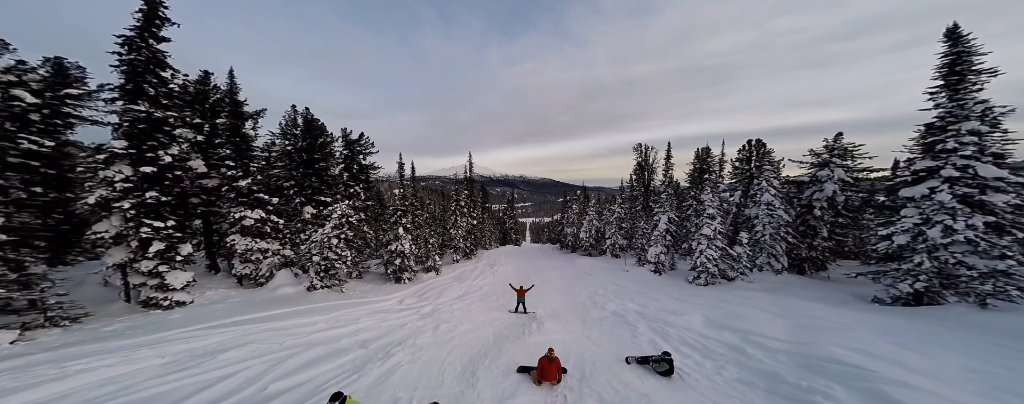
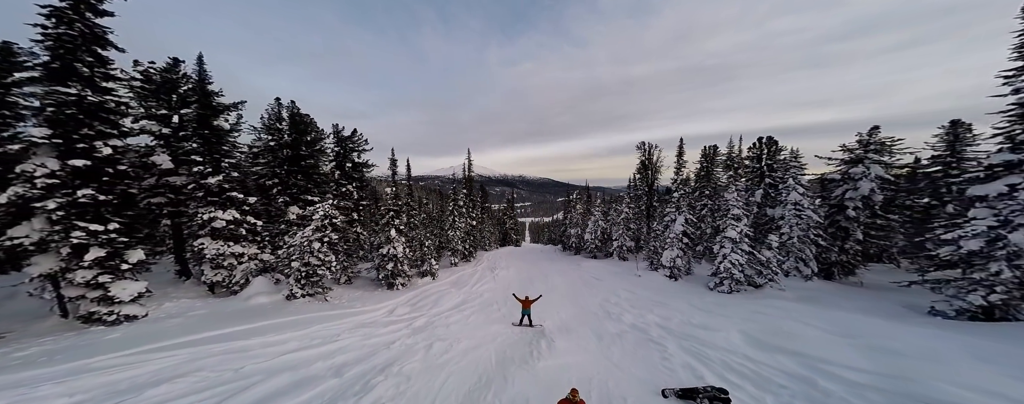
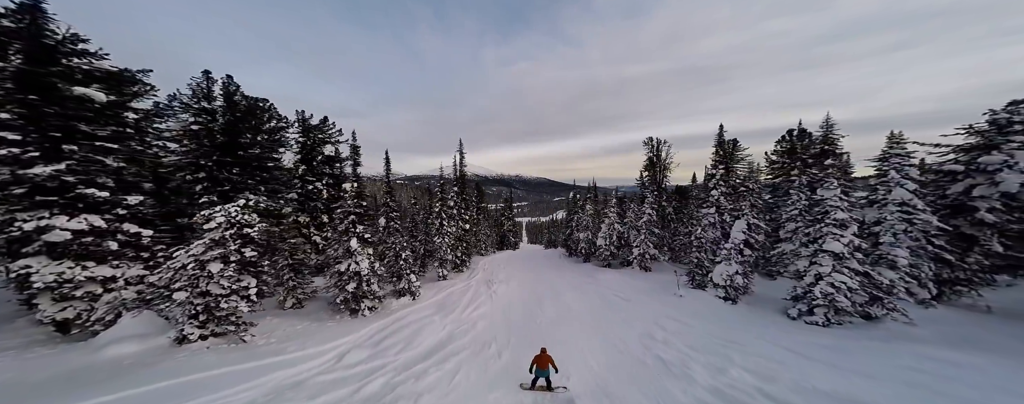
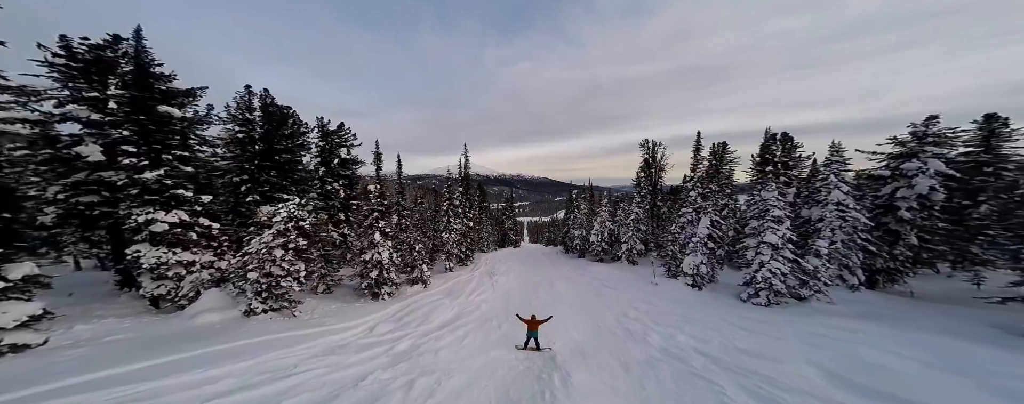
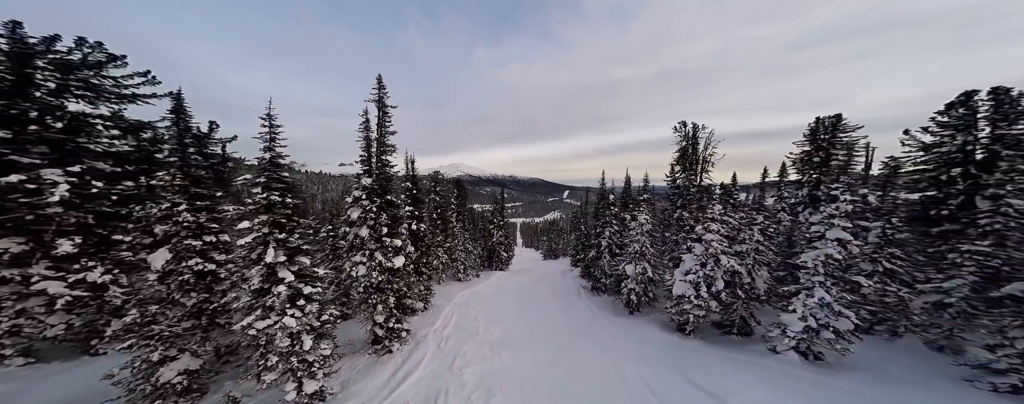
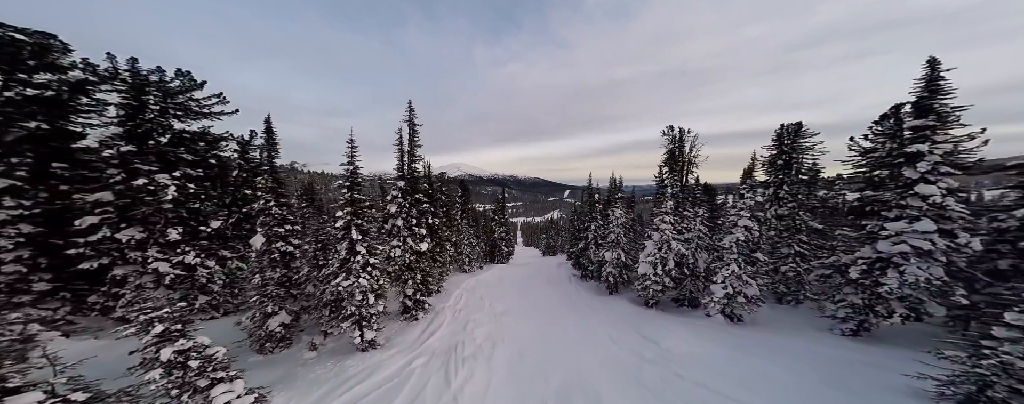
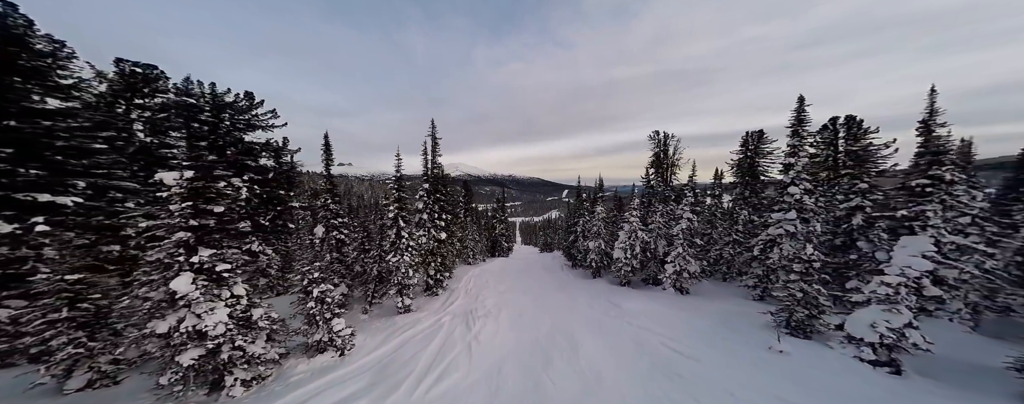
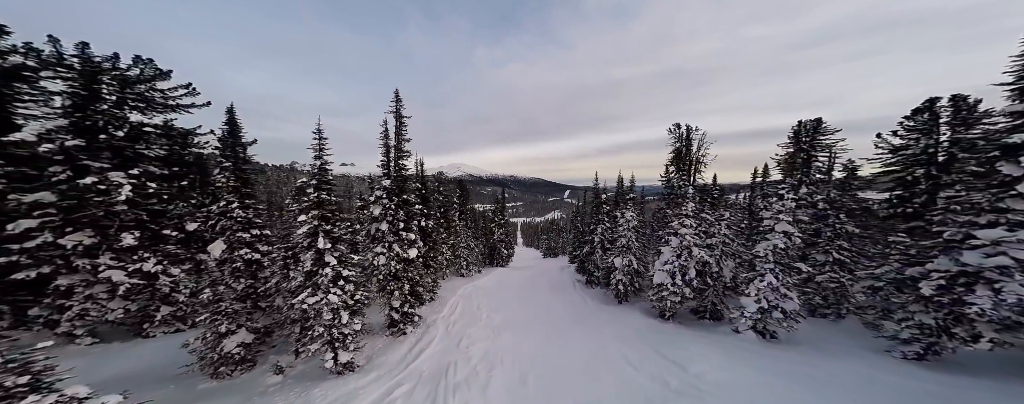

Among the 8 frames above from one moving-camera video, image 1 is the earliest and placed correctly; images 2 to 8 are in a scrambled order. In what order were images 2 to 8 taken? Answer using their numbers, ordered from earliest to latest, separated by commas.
2, 4, 3, 7, 6, 8, 5
